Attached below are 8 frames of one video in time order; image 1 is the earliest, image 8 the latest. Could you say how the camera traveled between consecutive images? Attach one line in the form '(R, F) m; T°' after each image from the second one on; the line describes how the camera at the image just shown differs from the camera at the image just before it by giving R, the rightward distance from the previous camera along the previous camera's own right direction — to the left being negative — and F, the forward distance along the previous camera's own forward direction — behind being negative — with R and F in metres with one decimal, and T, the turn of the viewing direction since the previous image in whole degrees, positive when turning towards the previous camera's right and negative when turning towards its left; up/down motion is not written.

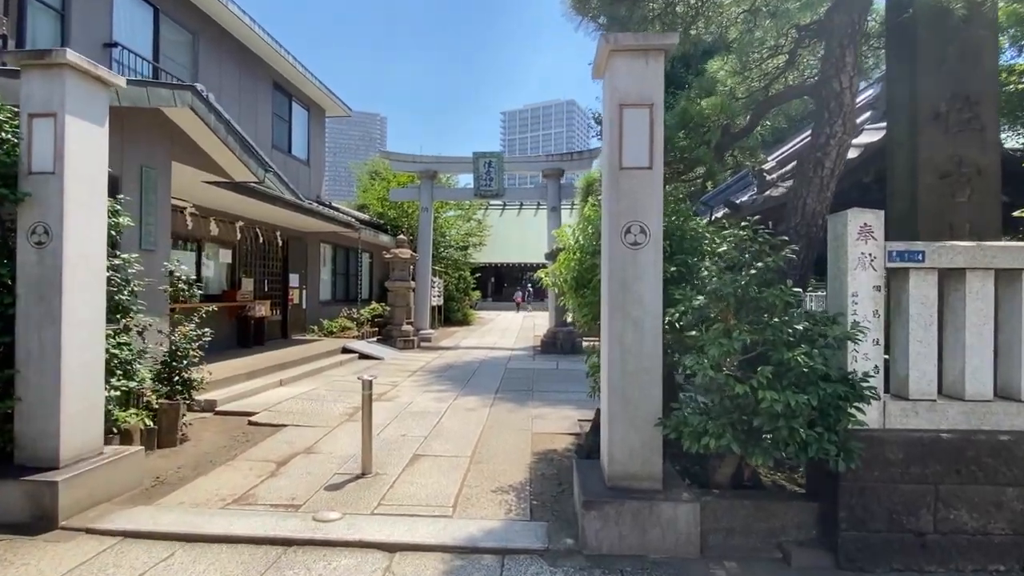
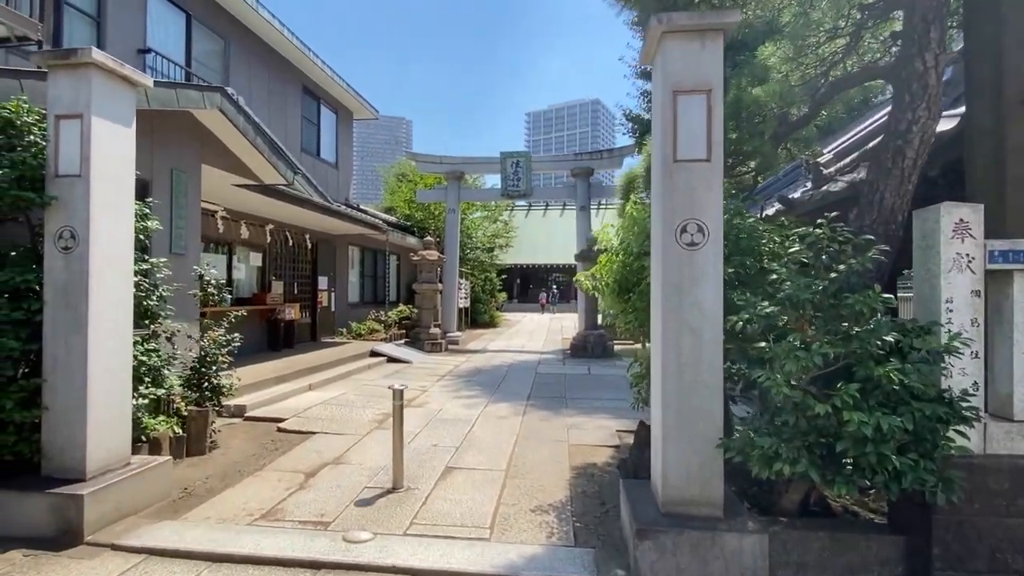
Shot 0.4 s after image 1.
(-0.1, +0.2) m; -3°
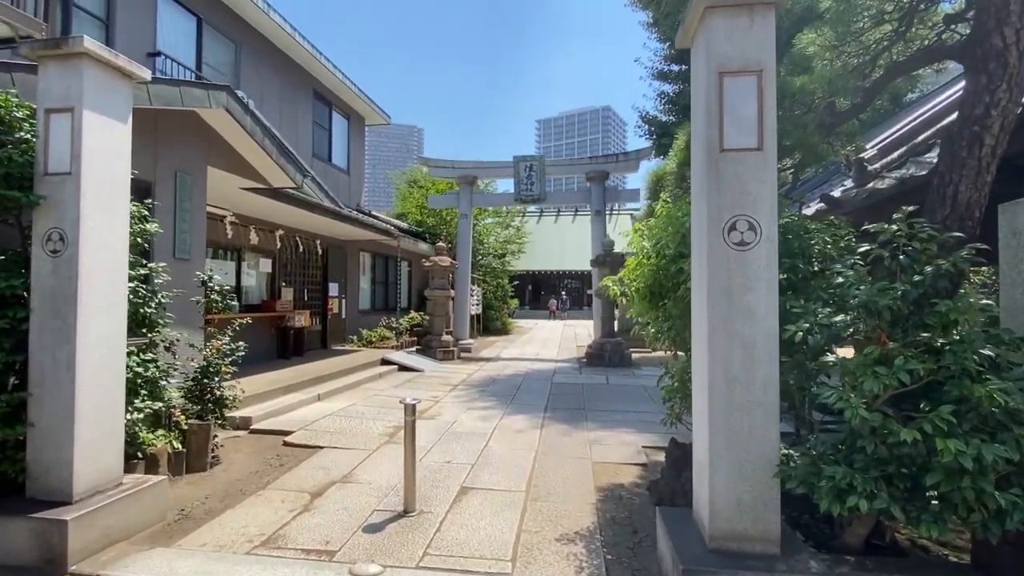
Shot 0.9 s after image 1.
(-0.1, +0.3) m; -1°
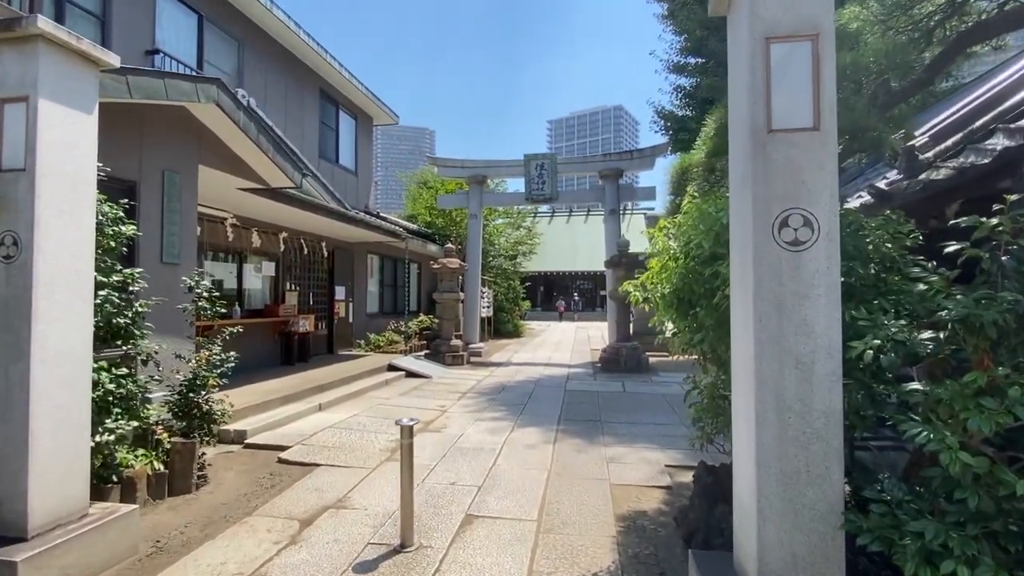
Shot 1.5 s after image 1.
(0.0, +0.4) m; -1°
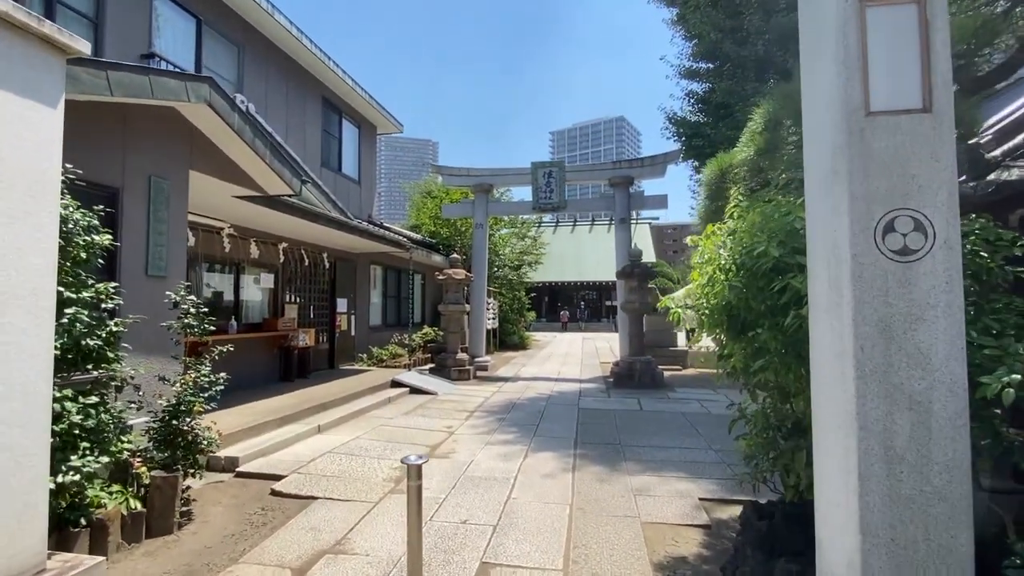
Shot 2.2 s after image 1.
(-0.1, +0.4) m; 0°
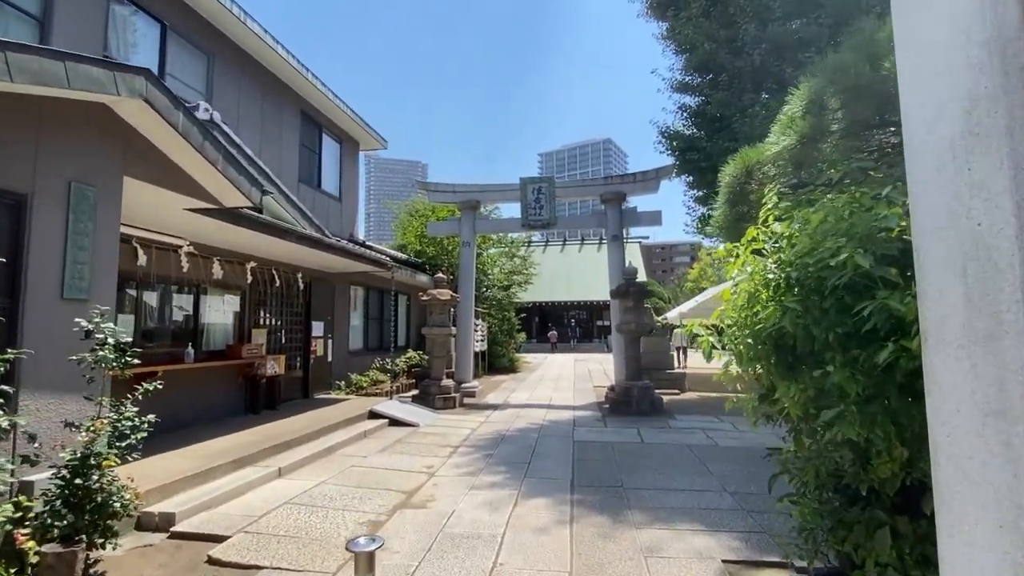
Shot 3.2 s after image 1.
(0.0, +0.6) m; +1°
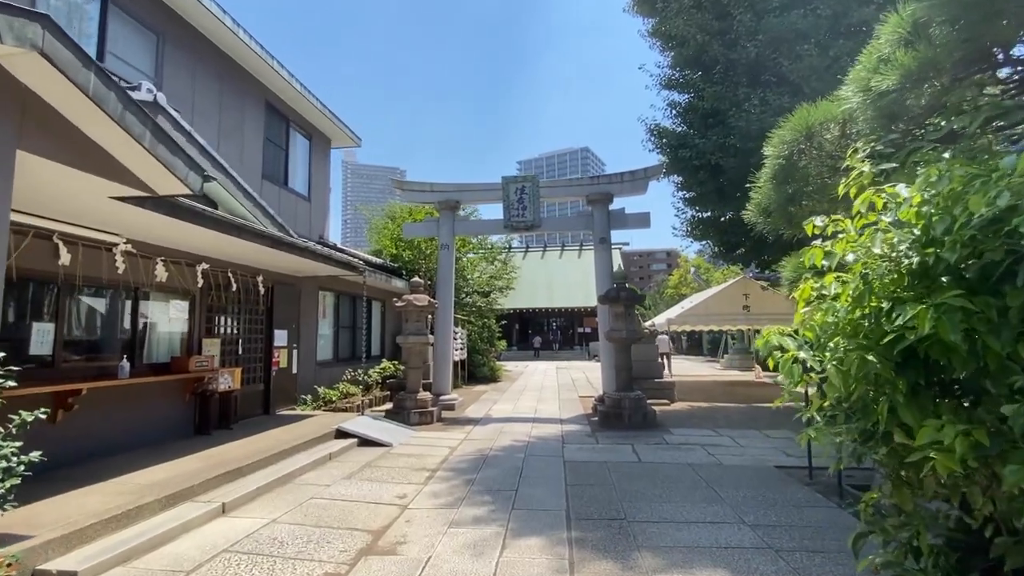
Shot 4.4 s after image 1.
(-0.1, +0.7) m; +2°
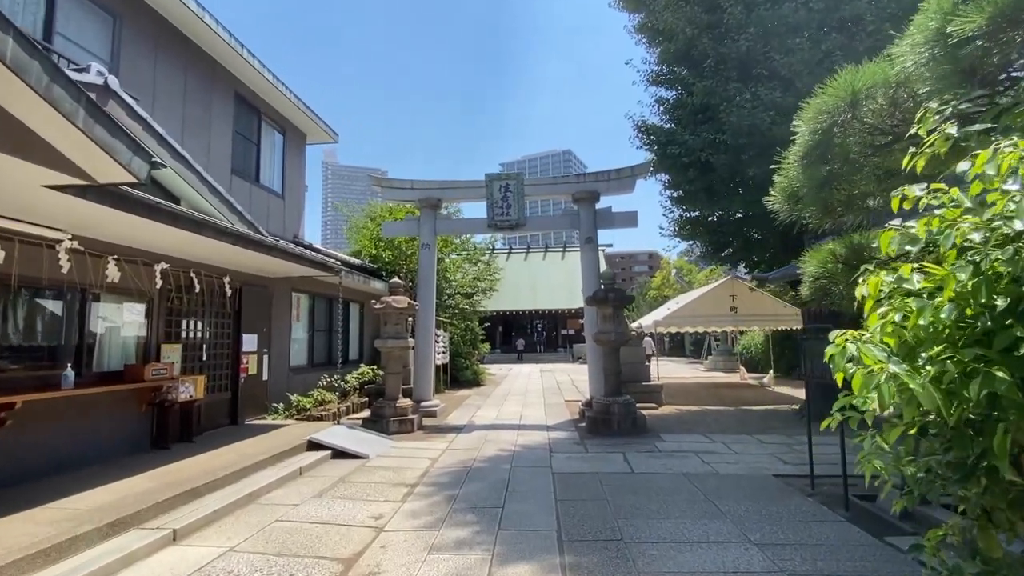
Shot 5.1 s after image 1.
(0.0, +0.4) m; +2°
